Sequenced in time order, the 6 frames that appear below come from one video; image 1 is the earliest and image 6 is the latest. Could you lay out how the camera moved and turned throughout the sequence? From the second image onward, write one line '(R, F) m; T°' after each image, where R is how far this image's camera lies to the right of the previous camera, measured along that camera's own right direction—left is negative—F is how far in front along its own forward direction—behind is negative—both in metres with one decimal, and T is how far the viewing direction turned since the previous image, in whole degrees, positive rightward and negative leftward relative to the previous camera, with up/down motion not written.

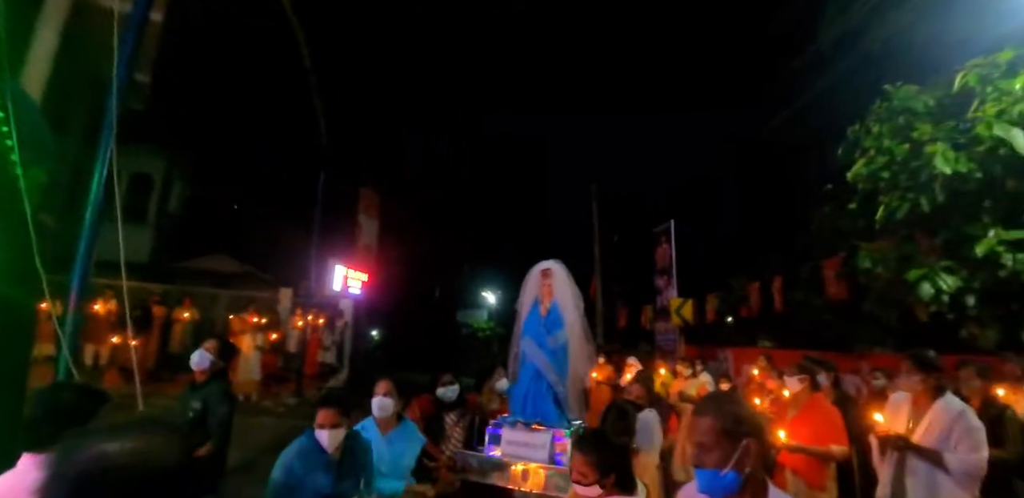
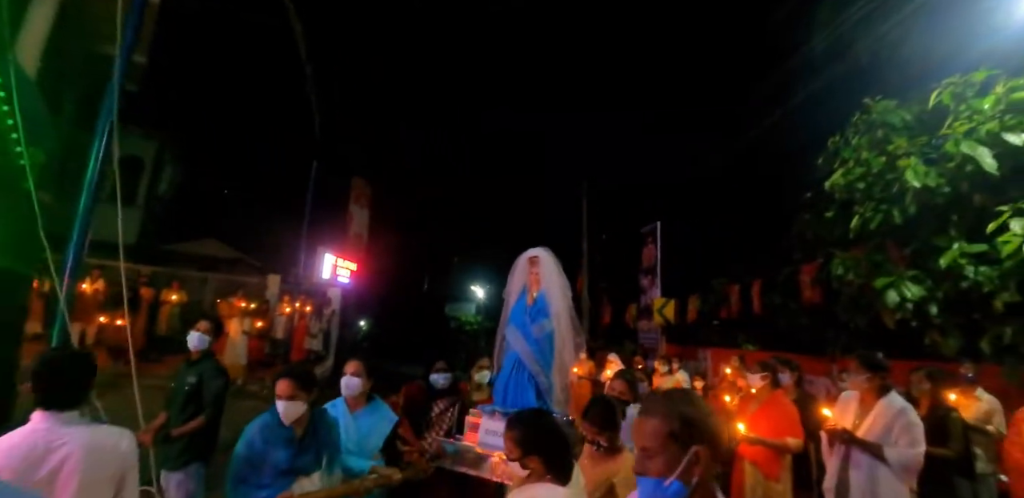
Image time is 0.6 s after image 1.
(+0.1, -0.1) m; +1°
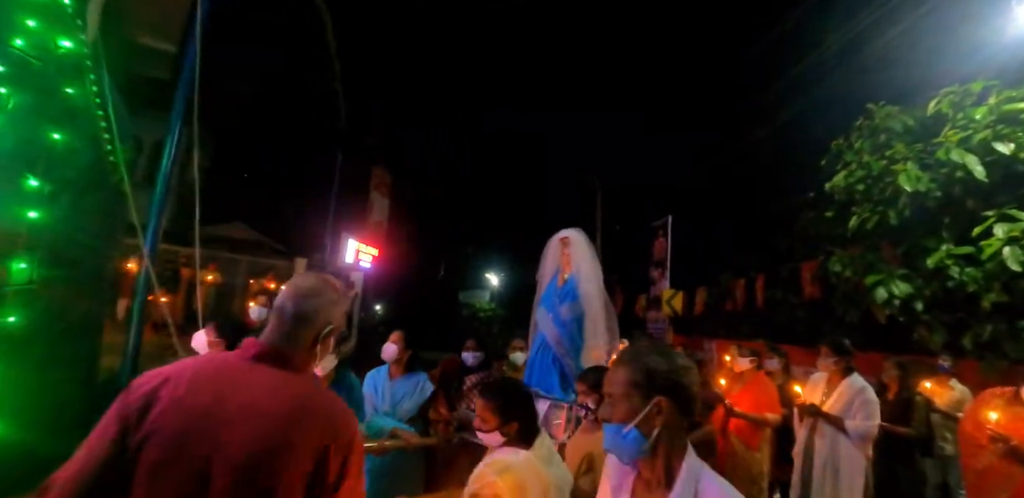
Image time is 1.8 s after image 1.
(0.0, -0.4) m; -2°
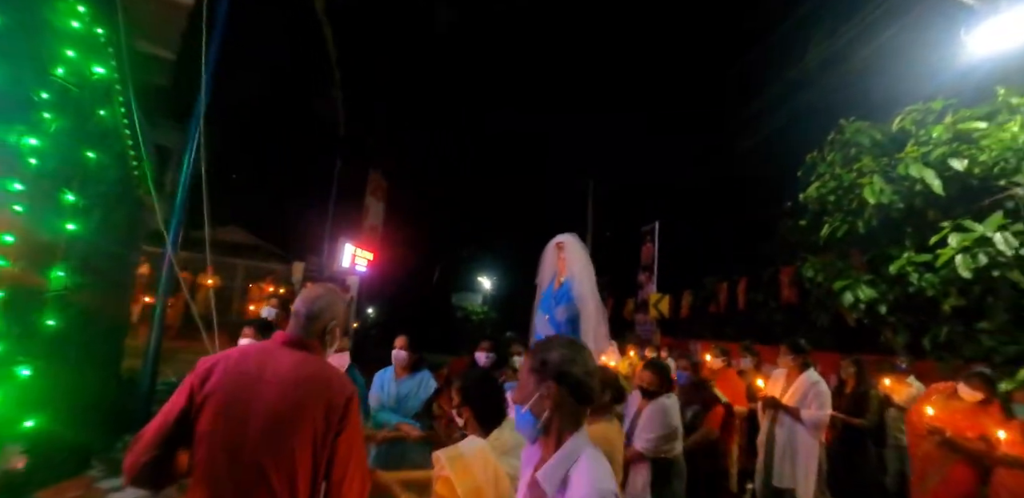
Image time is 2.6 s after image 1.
(0.0, -0.3) m; +1°
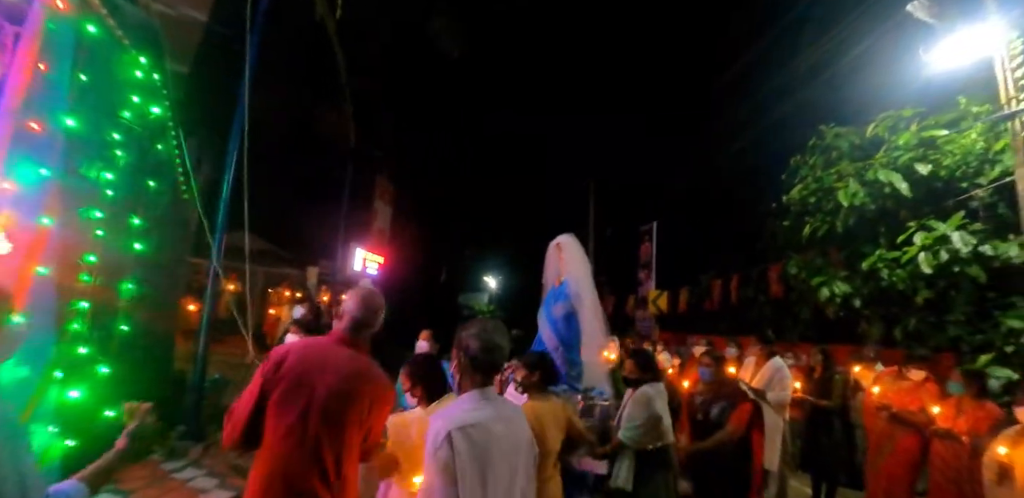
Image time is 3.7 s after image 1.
(0.0, -0.5) m; -1°
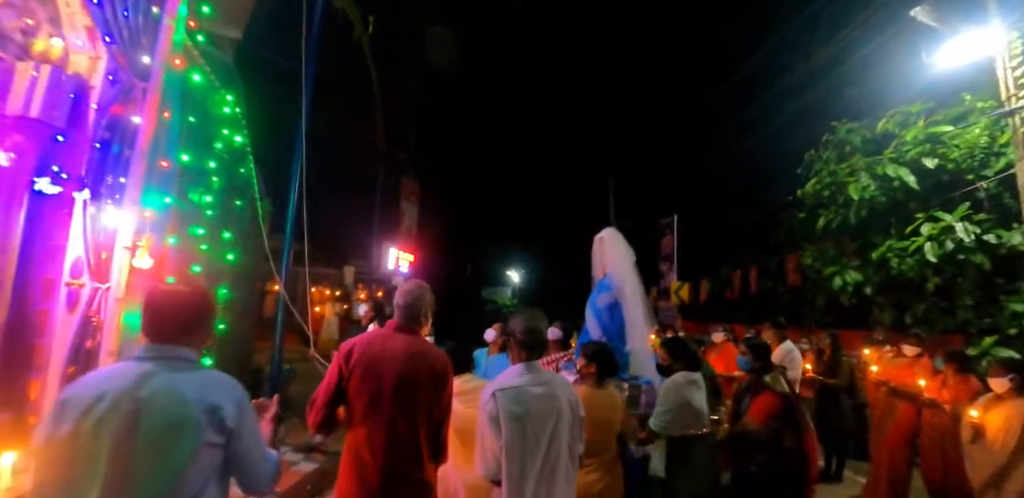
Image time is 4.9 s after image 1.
(-0.2, -0.5) m; -2°
